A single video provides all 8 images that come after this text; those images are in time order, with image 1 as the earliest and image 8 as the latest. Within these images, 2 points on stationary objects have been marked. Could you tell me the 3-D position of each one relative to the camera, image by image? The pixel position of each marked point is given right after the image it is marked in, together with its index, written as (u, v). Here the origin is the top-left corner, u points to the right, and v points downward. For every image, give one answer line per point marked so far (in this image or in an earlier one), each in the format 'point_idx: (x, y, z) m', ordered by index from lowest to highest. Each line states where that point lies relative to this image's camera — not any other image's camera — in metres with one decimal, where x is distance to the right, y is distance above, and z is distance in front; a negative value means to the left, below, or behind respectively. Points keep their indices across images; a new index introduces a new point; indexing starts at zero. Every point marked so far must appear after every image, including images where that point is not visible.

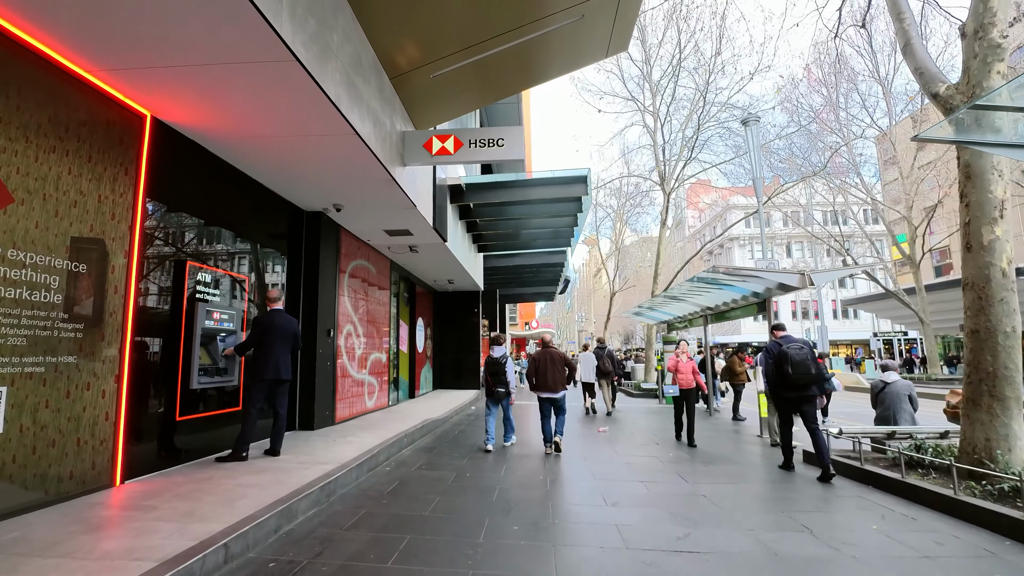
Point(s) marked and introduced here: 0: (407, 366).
0: (-2.7, -2.0, +13.0) m
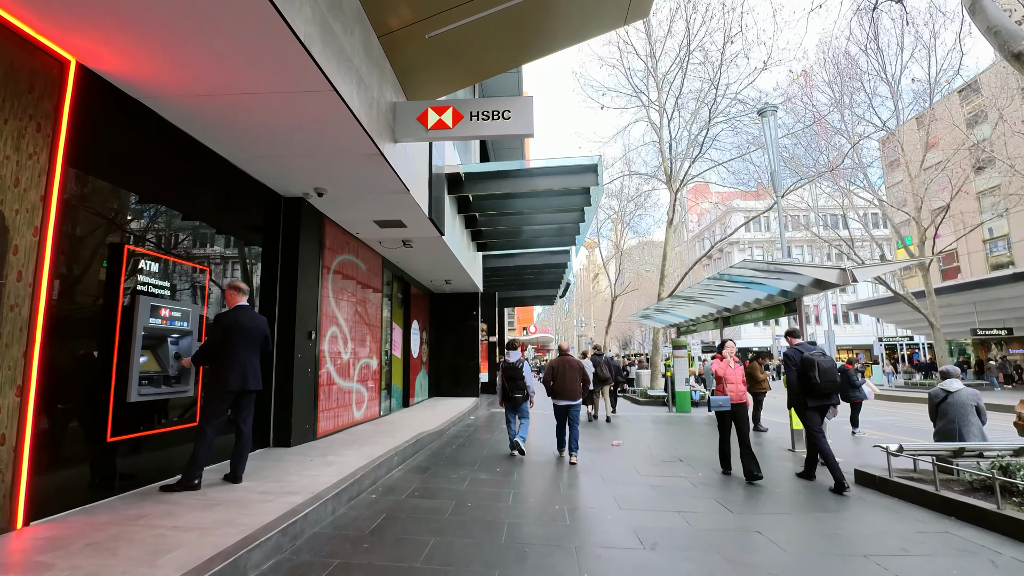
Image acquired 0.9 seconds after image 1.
0: (-2.6, -2.0, +12.1) m
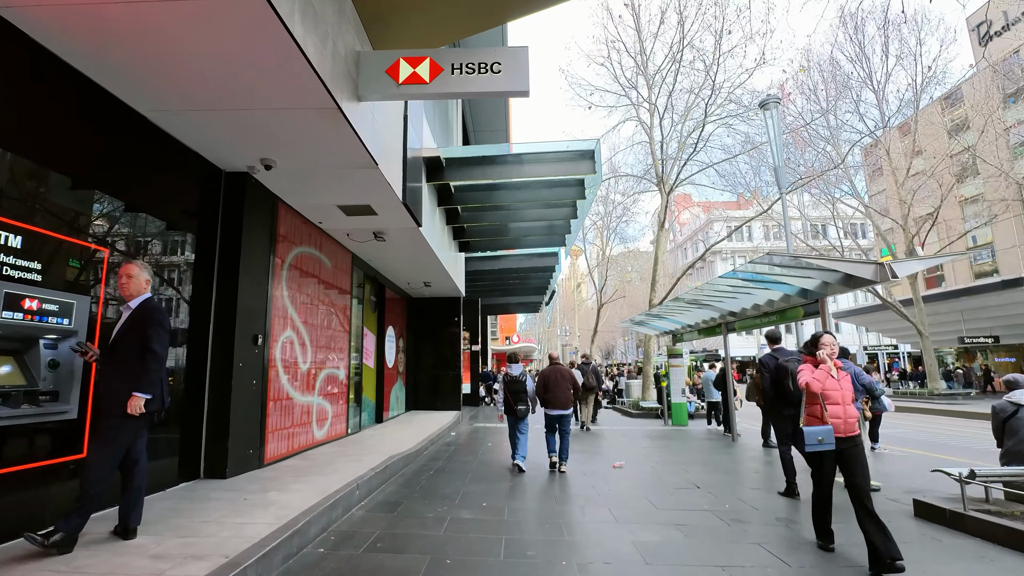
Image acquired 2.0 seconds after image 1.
0: (-2.9, -2.0, +10.8) m
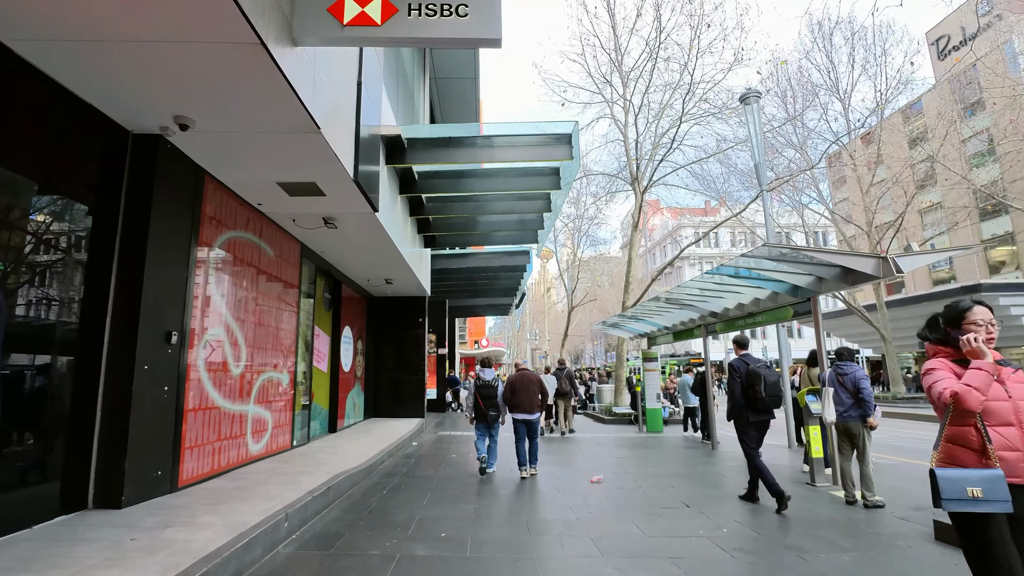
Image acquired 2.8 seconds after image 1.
0: (-3.6, -1.9, +9.8) m
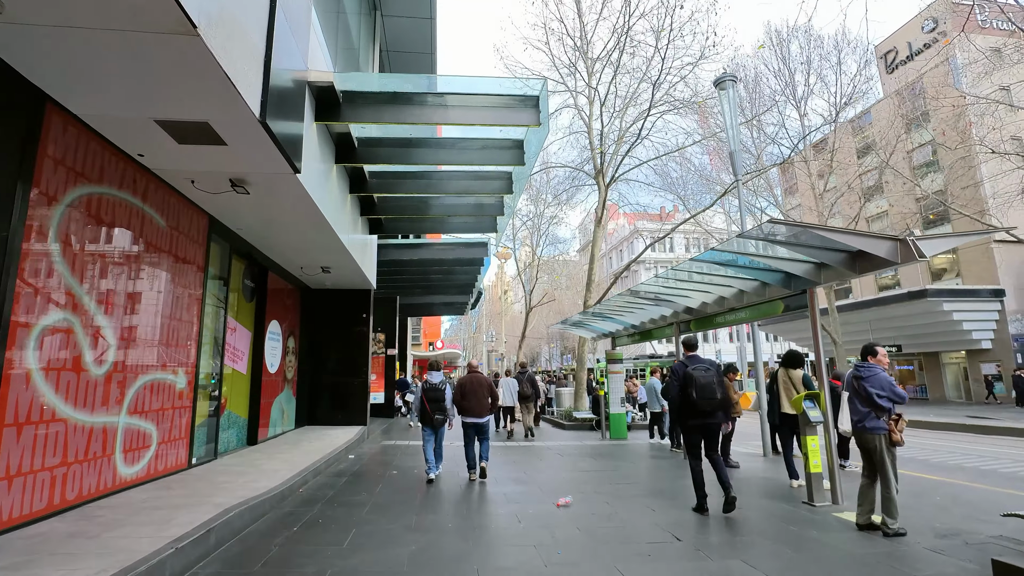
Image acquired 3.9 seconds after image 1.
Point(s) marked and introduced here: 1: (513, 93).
0: (-4.3, -1.7, +8.3) m
1: (0.0, +2.5, +6.7) m
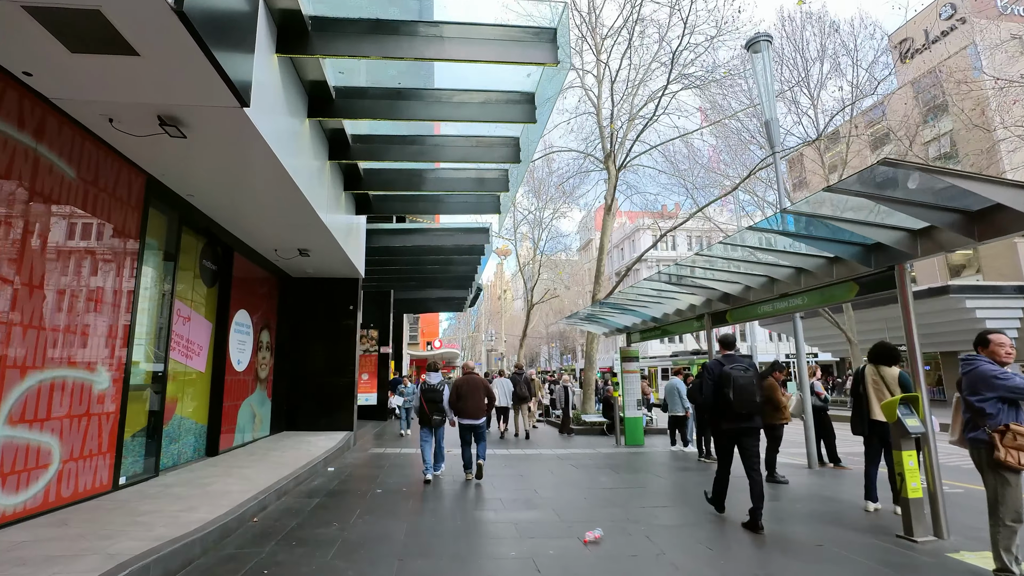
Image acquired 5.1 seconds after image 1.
0: (-4.2, -1.5, +7.0) m
1: (+0.1, +2.8, +5.4) m
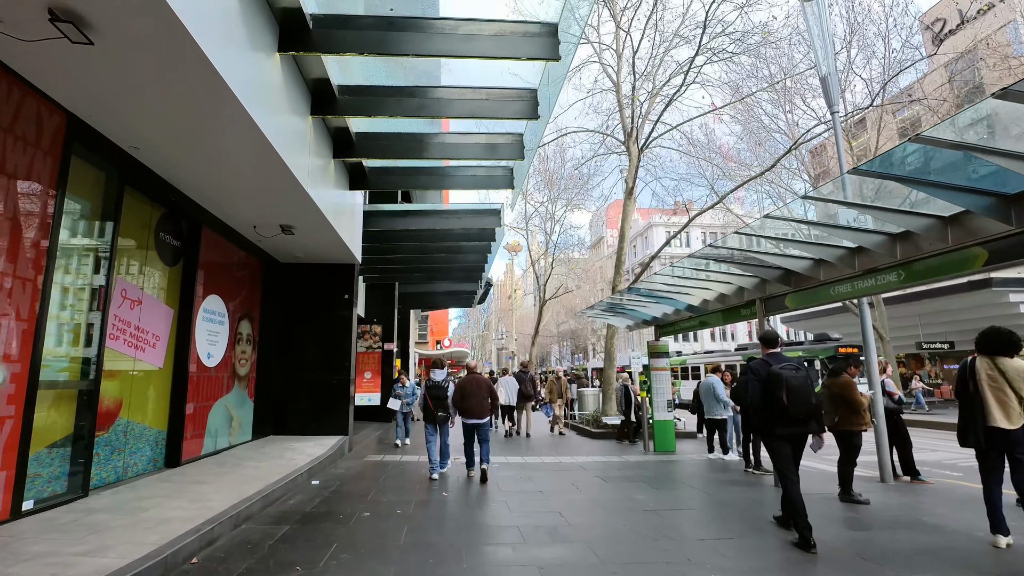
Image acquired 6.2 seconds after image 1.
0: (-4.0, -1.2, +5.9) m
1: (+0.3, +3.0, +4.2) m
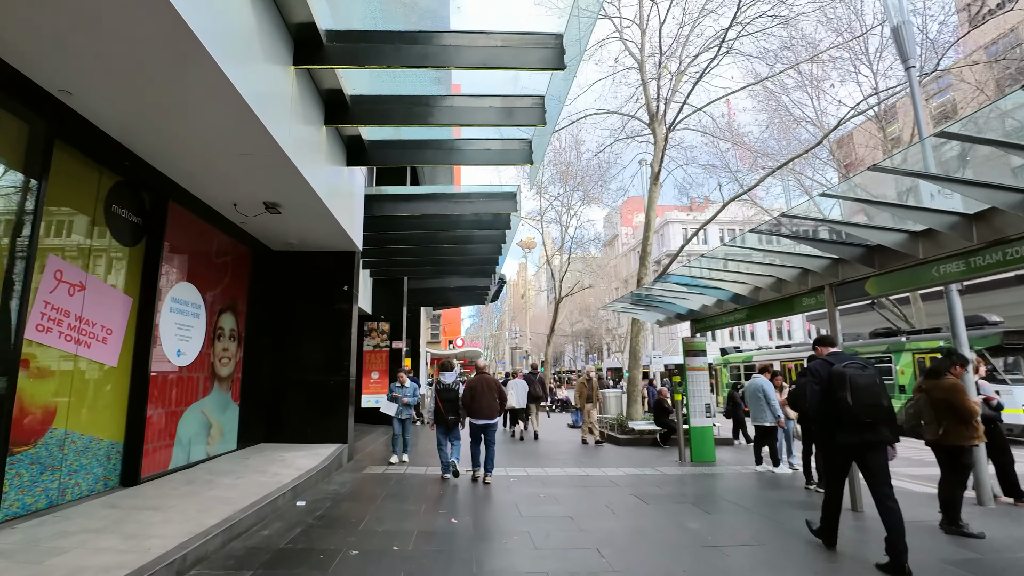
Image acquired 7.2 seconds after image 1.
0: (-3.8, -1.1, +4.9) m
1: (+0.4, +3.2, +3.1) m
